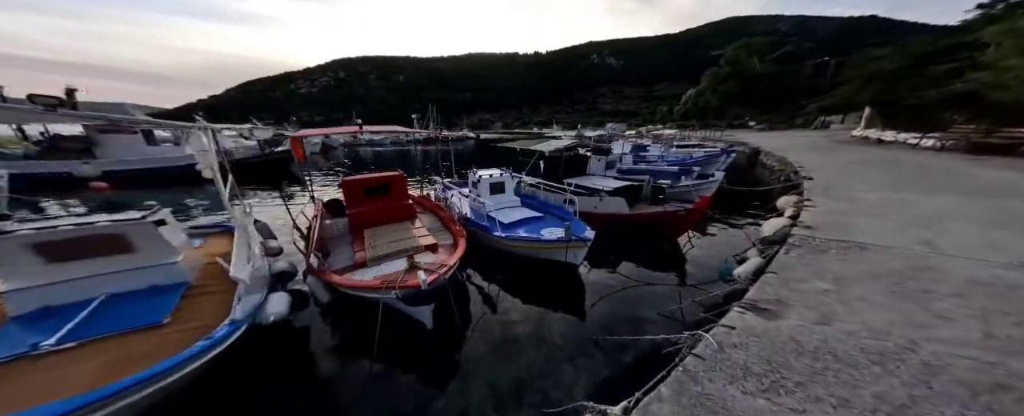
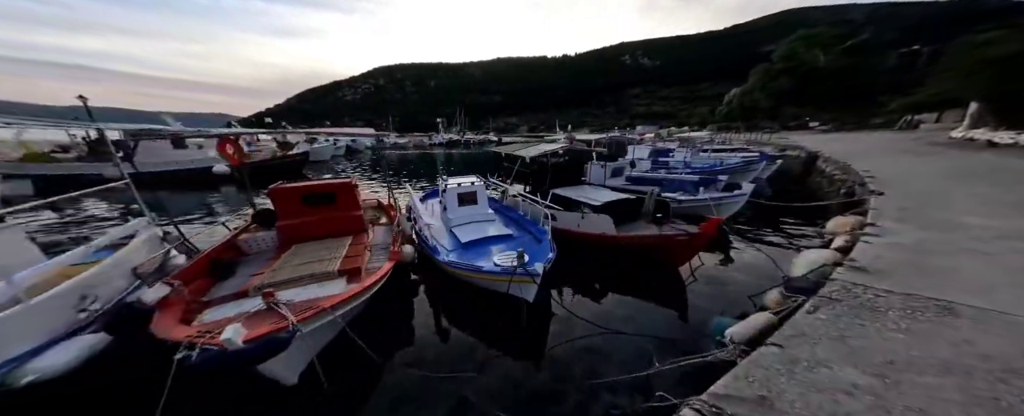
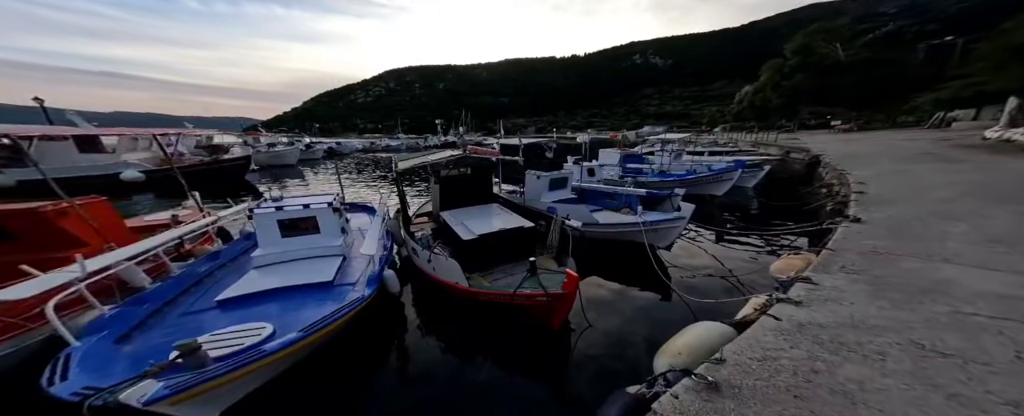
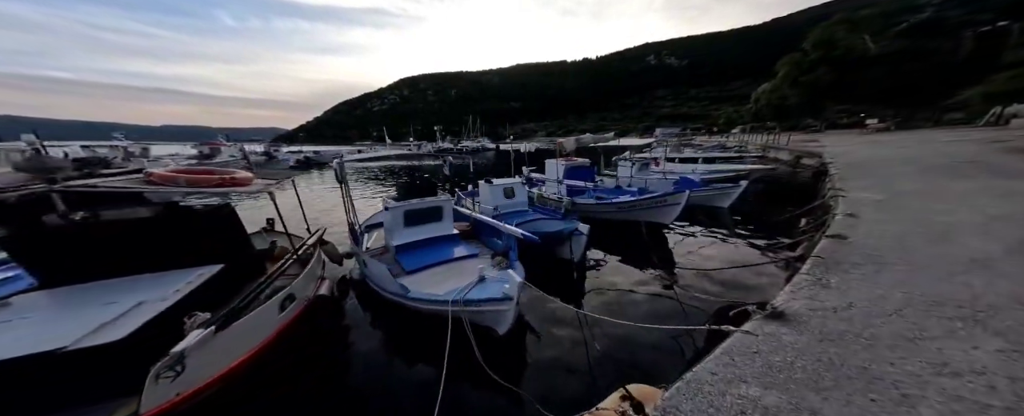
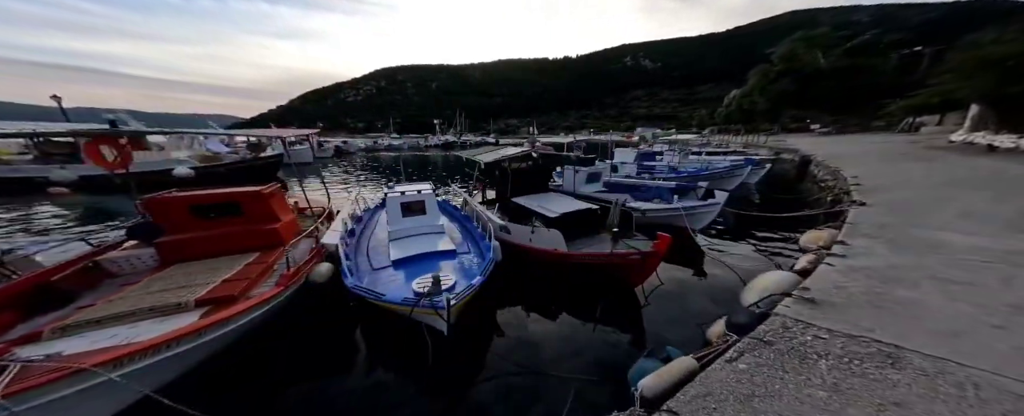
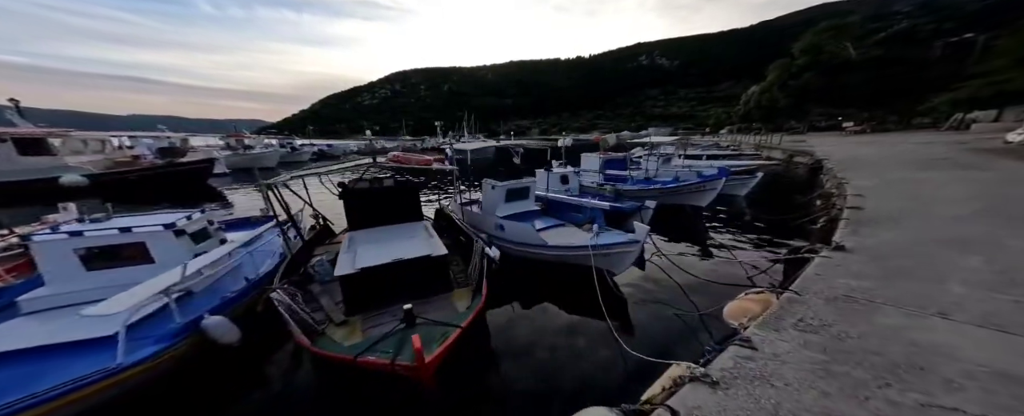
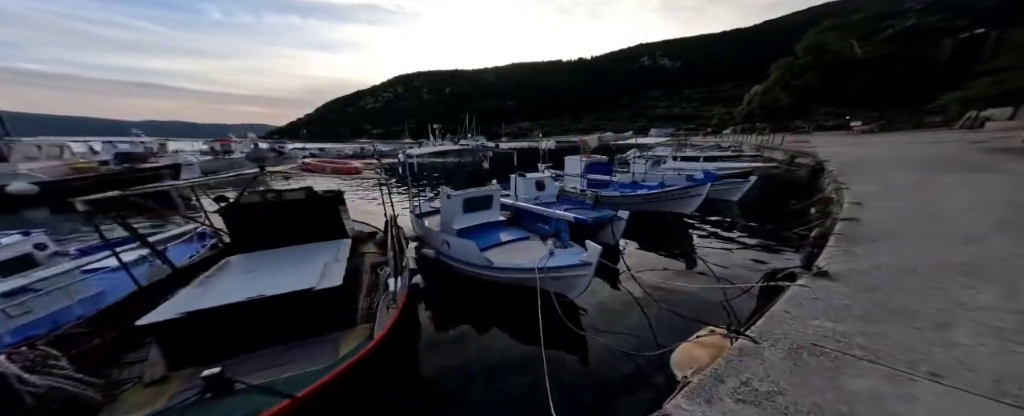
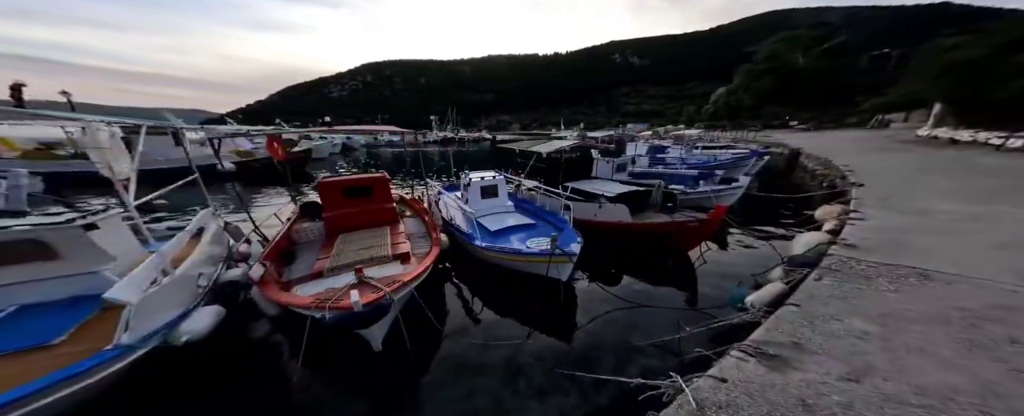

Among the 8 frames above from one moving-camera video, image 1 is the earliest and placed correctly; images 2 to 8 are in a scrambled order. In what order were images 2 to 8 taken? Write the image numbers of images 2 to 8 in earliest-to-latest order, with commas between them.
8, 2, 5, 3, 6, 7, 4
